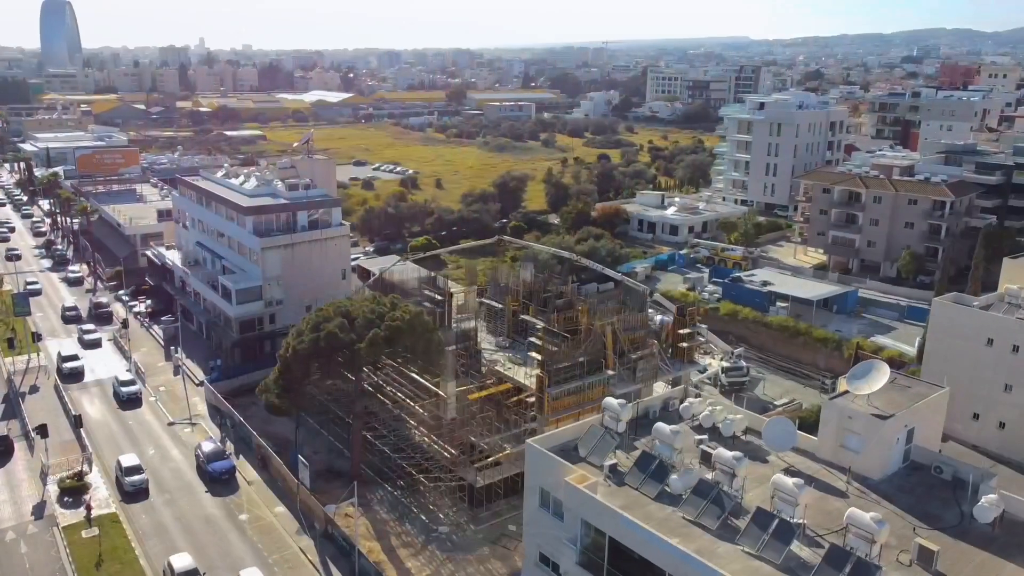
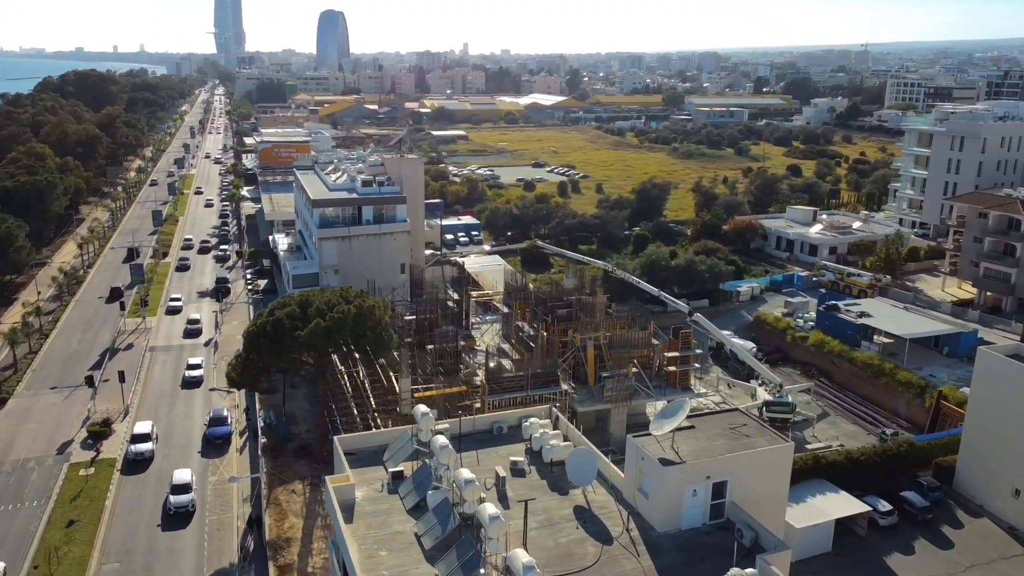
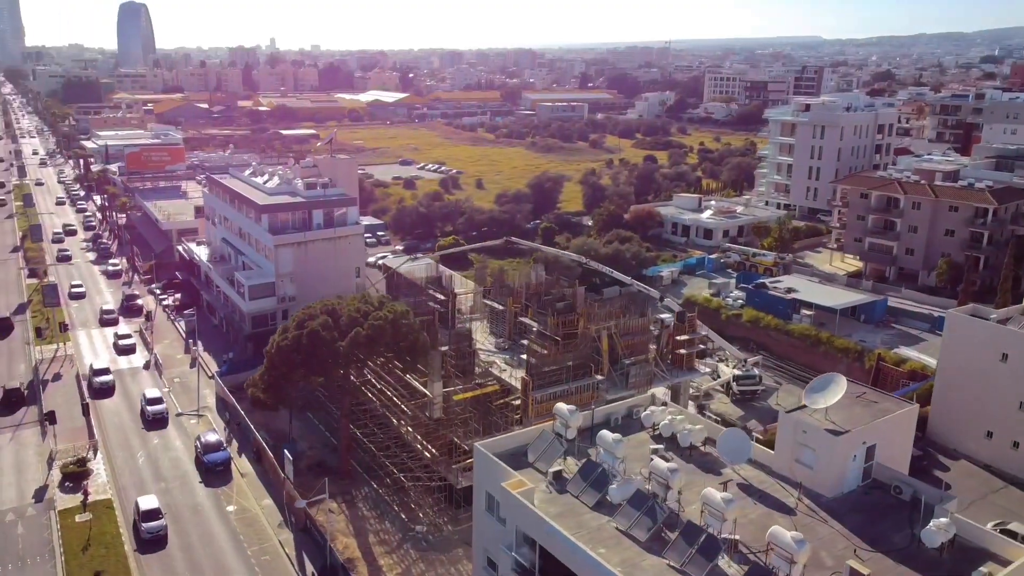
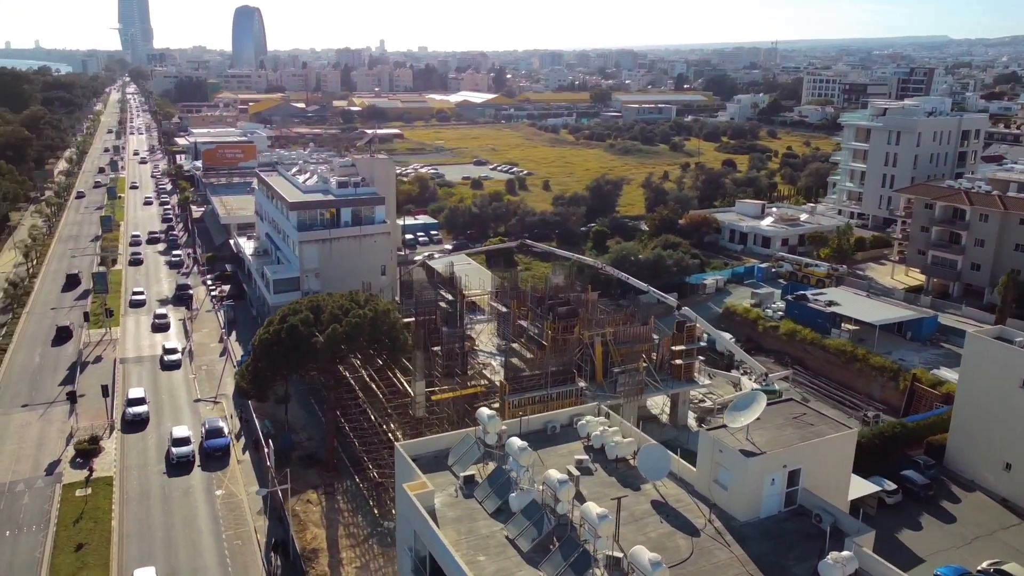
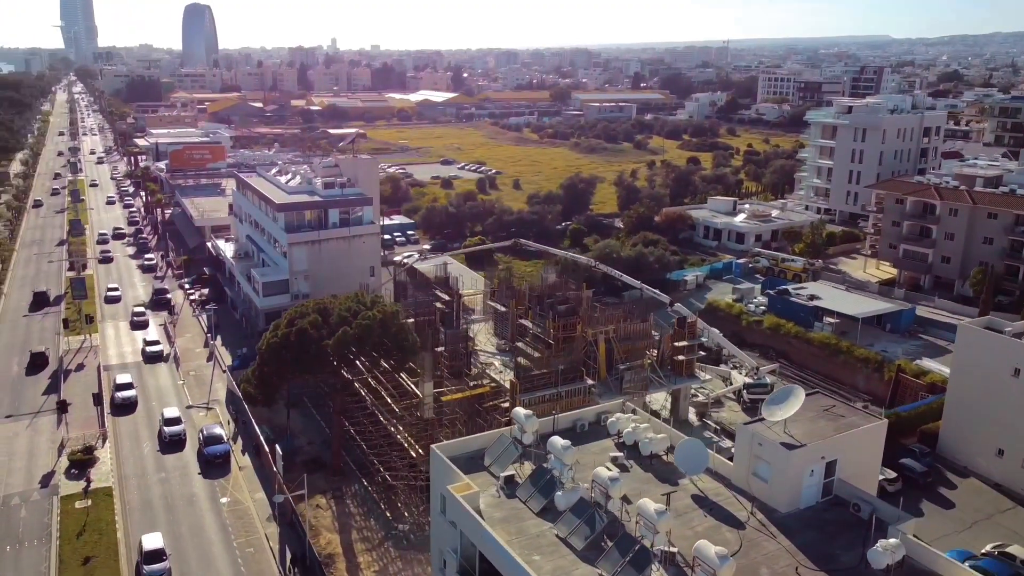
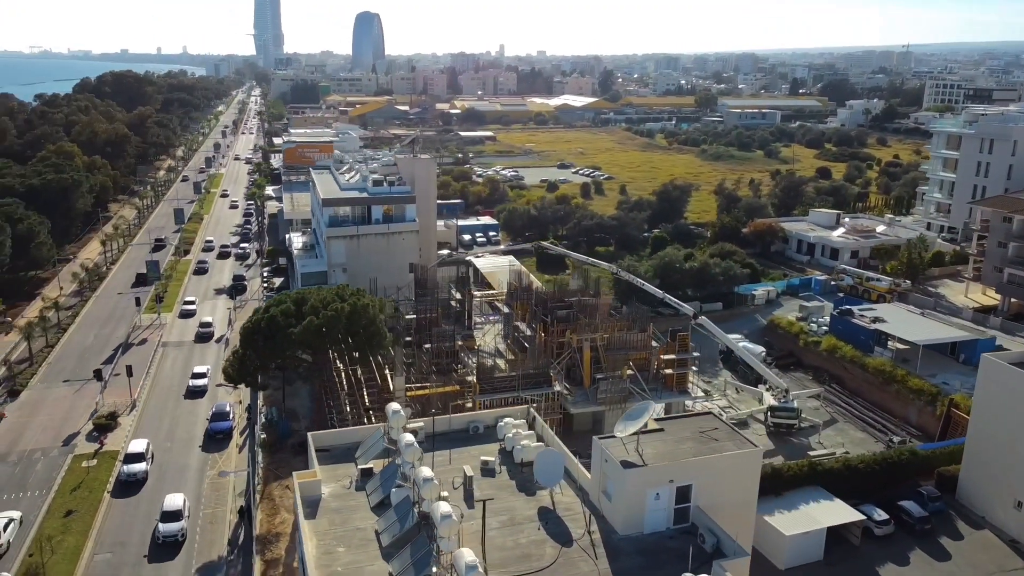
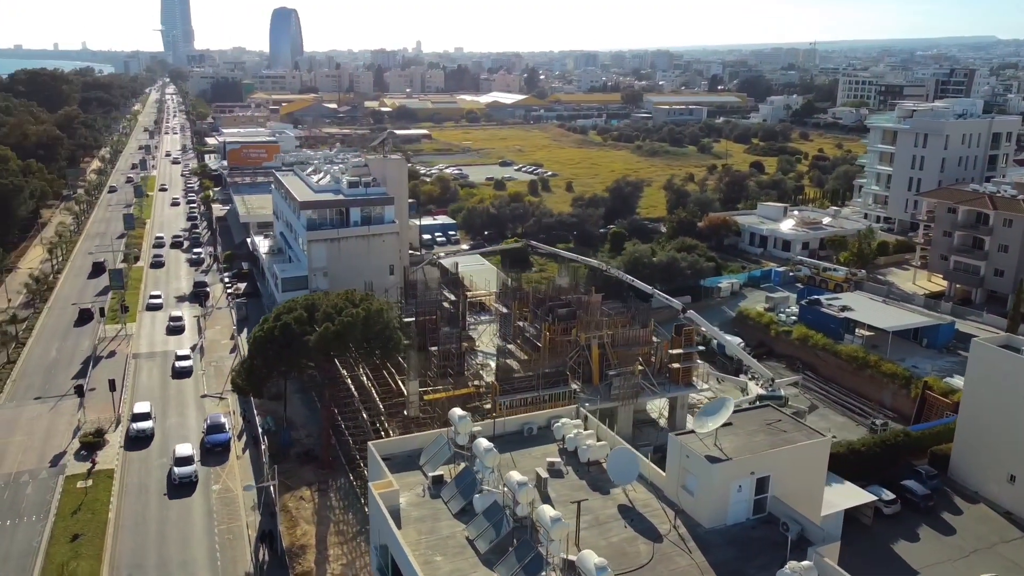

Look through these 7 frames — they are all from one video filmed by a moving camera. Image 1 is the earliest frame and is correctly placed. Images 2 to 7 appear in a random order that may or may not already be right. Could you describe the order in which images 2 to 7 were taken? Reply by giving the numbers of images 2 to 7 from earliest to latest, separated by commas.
3, 5, 4, 7, 2, 6
